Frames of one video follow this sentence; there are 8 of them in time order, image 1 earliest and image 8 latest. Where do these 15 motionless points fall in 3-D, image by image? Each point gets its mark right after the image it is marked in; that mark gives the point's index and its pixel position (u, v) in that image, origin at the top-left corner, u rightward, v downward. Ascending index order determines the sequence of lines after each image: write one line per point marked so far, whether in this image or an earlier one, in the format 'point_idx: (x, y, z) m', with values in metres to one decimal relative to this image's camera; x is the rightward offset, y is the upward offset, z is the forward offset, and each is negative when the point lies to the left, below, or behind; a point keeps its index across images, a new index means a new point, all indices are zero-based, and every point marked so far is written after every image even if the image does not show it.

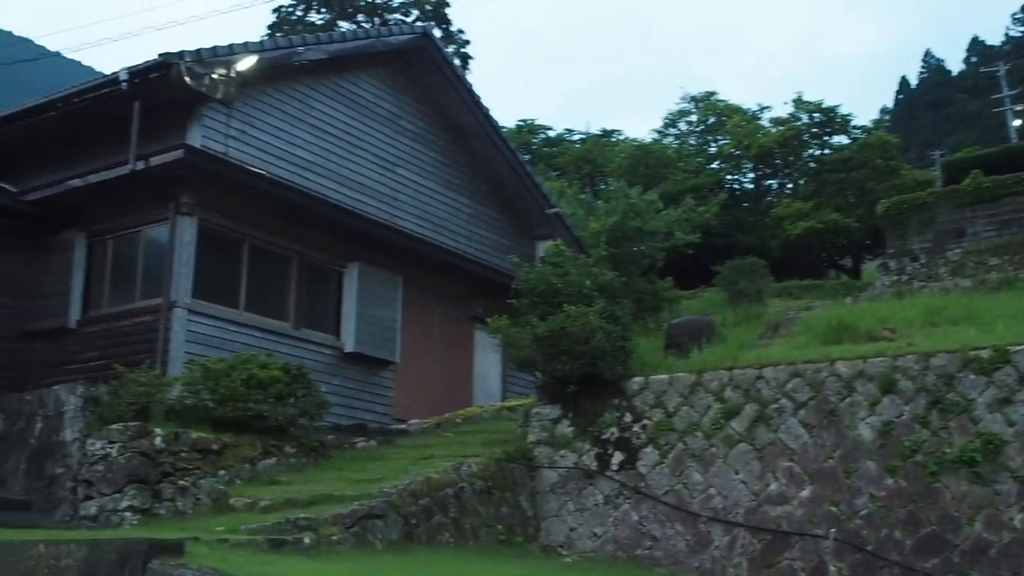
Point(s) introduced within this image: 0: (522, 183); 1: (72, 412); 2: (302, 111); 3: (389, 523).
0: (+0.3, +1.7, +17.5) m
1: (-3.5, -1.0, +8.4) m
2: (-2.7, +2.4, +13.9) m
3: (-0.9, -1.7, +7.6) m
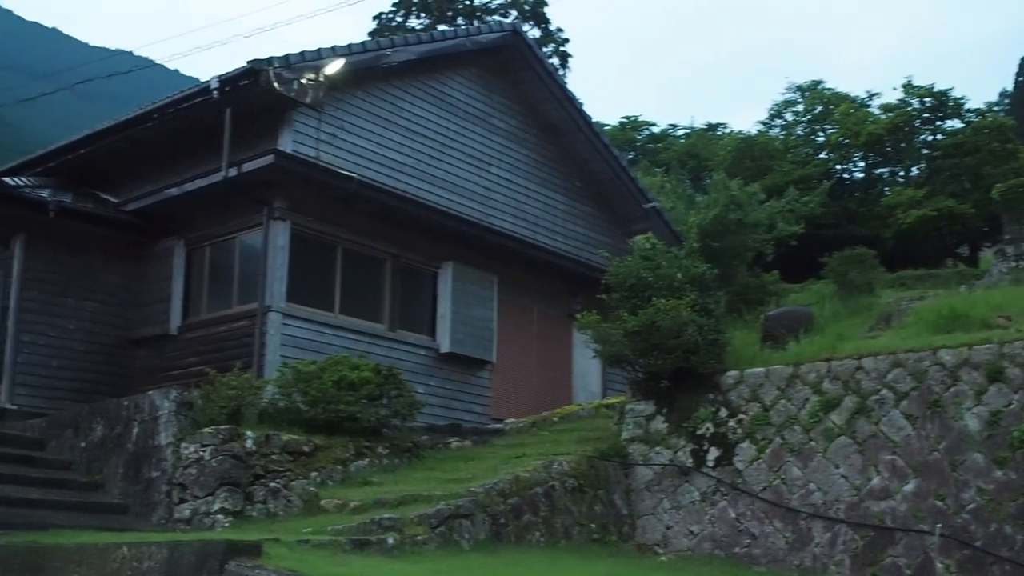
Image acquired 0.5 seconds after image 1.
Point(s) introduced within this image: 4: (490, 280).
0: (+1.8, +1.8, +17.2) m
1: (-2.8, -1.0, +8.5) m
2: (-1.6, +2.3, +13.9) m
3: (-0.3, -1.7, +7.5) m
4: (-0.3, +0.1, +14.7) m
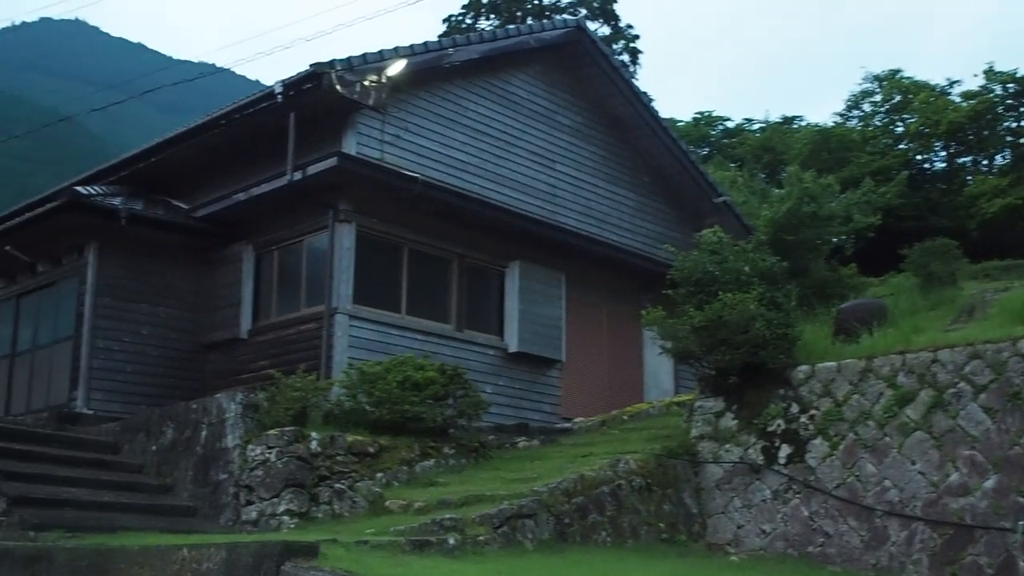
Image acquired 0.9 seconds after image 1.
0: (+2.8, +1.9, +16.9) m
1: (-2.3, -1.1, +8.6) m
2: (-0.7, +2.3, +13.9) m
3: (+0.2, -1.7, +7.3) m
4: (+0.7, +0.1, +14.5) m
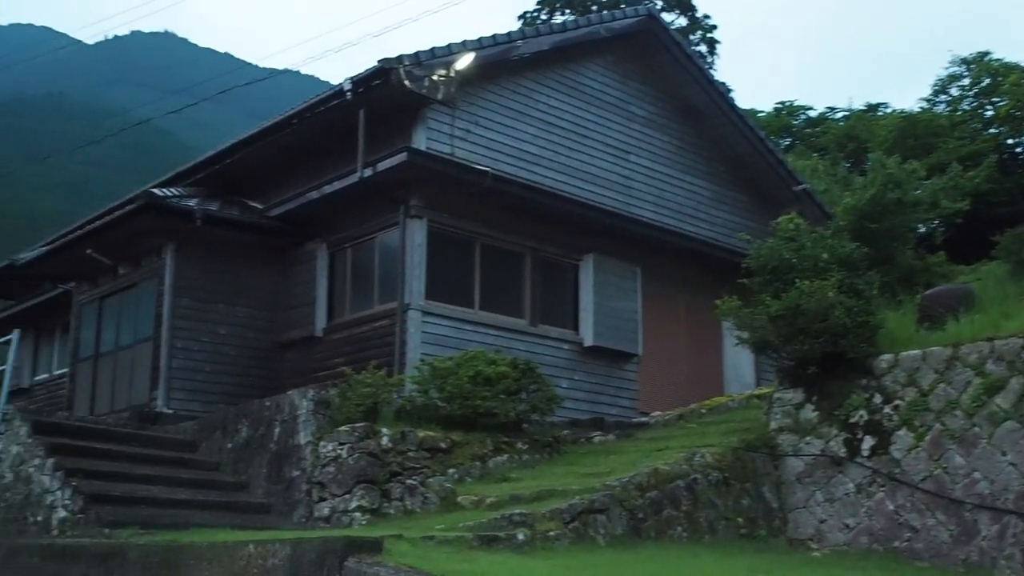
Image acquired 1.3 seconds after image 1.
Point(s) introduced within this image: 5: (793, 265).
0: (+4.0, +2.0, +16.5) m
1: (-1.7, -1.1, +8.6) m
2: (+0.2, +2.4, +13.8) m
3: (+0.7, -1.6, +7.2) m
4: (+1.7, +0.3, +14.3) m
5: (+2.5, +0.2, +9.2) m
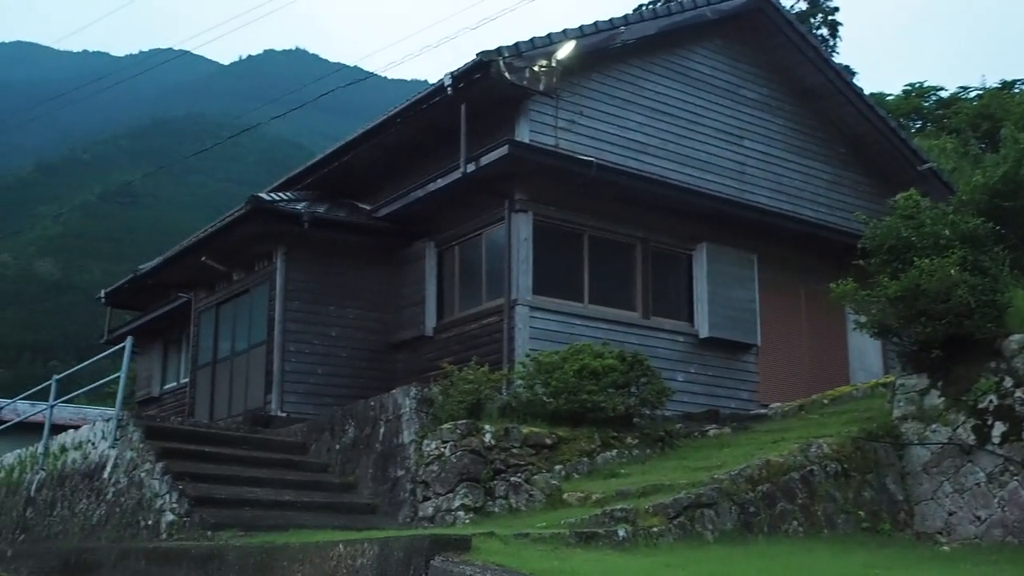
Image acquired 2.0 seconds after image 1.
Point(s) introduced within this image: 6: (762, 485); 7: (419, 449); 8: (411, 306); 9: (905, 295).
0: (+5.6, +2.3, +15.8) m
1: (-0.9, -1.0, +8.6) m
2: (+1.5, +2.5, +13.5) m
3: (+1.4, -1.5, +6.9) m
4: (+3.1, +0.4, +13.8) m
5: (+3.3, +0.4, +8.7) m
6: (+1.7, -1.4, +7.3) m
7: (-0.7, -1.3, +8.4) m
8: (-1.3, -0.2, +13.1) m
9: (+3.0, -0.1, +8.1) m
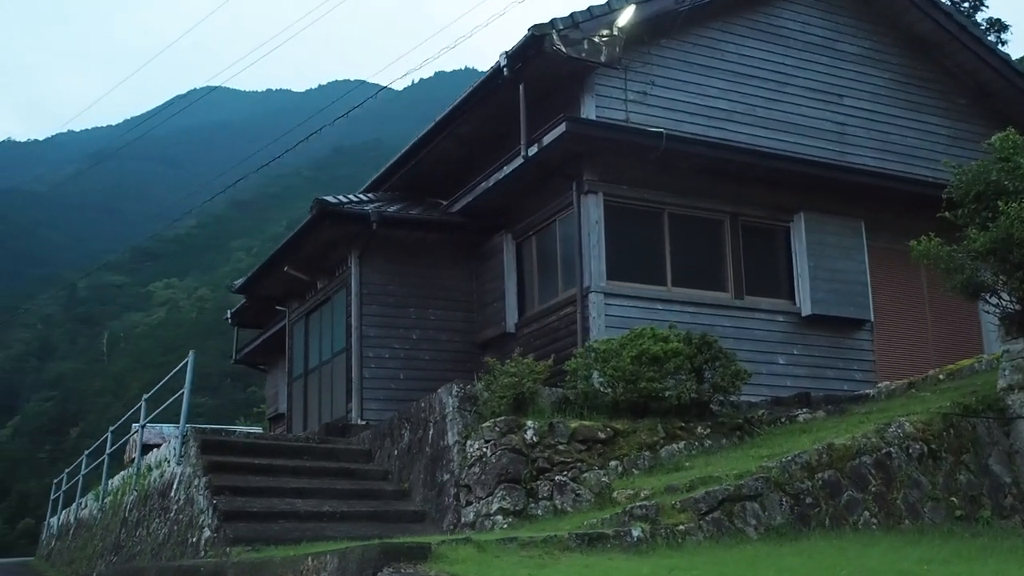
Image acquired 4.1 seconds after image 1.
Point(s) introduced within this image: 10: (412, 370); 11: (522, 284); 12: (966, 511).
0: (+6.8, +2.8, +14.2) m
1: (-0.5, -1.0, +8.1) m
2: (+2.4, +2.7, +12.6) m
3: (+1.5, -1.3, +6.1) m
4: (+4.2, +0.8, +12.7) m
5: (+3.6, +0.7, +7.5) m
6: (+1.9, -1.1, +6.4) m
7: (-0.4, -1.2, +7.9) m
8: (-0.2, -0.2, +12.6) m
9: (+3.2, +0.3, +7.1) m
10: (-1.2, -1.0, +12.3) m
11: (+0.1, 0.0, +12.4) m
12: (+3.0, -1.5, +6.8) m
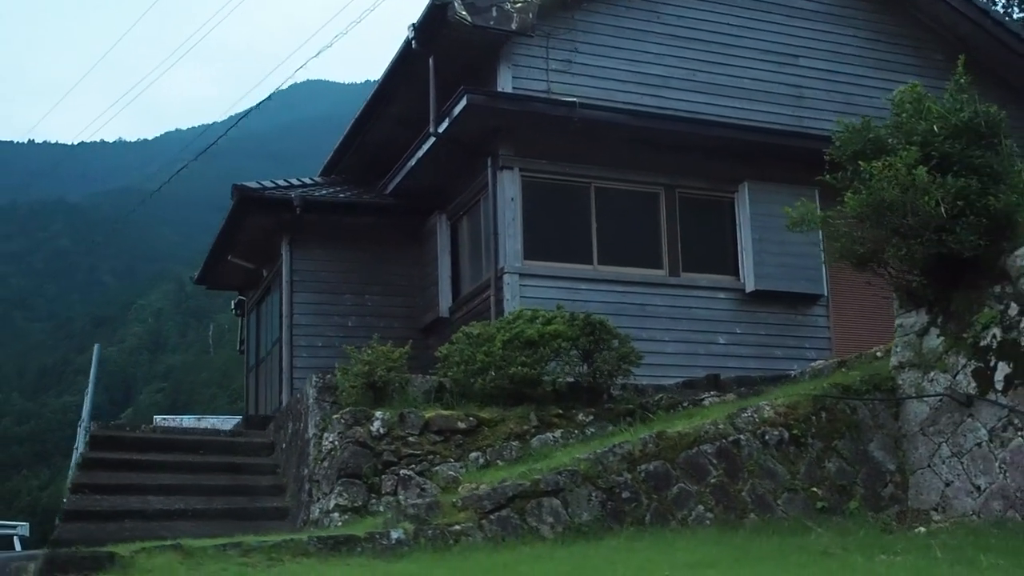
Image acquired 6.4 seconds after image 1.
0: (+6.1, +3.2, +13.2) m
1: (-1.5, -0.9, +7.7) m
2: (+1.6, +3.0, +11.9) m
3: (+0.4, -1.1, +5.5) m
4: (+3.4, +1.1, +11.9) m
5: (+2.5, +0.9, +6.8) m
6: (+0.8, -1.0, +5.8) m
7: (-1.4, -1.1, +7.4) m
8: (-1.0, 0.0, +12.1) m
9: (+2.1, +0.5, +6.4) m
10: (-1.9, -0.8, +12.0) m
11: (-0.6, +0.2, +11.9) m
12: (+1.9, -1.3, +6.2) m
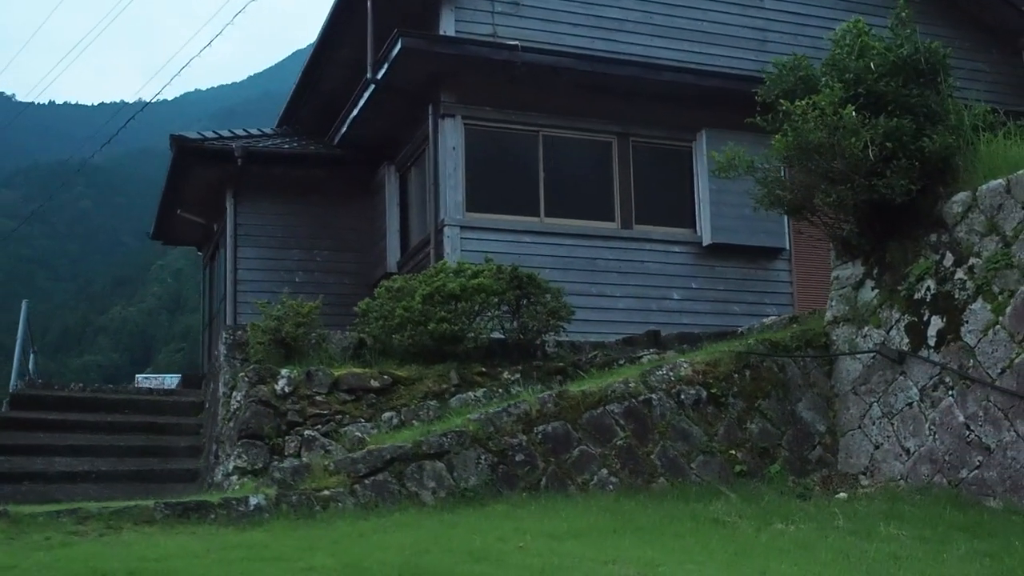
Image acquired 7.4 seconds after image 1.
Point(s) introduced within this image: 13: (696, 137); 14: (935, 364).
0: (+5.6, +3.8, +12.6) m
1: (-2.0, -0.5, +7.3) m
2: (+1.0, +3.5, +11.4) m
3: (-0.2, -0.9, +5.2) m
4: (+2.9, +1.6, +11.4) m
5: (+1.9, +1.3, +6.4) m
6: (+0.2, -0.7, +5.5) m
7: (-1.9, -0.8, +7.1) m
8: (-1.5, +0.5, +11.7) m
9: (+1.6, +0.8, +5.9) m
10: (-2.4, -0.3, +11.6) m
11: (-1.2, +0.7, +11.5) m
12: (+1.3, -1.0, +5.8) m
13: (+2.0, +1.6, +11.1) m
14: (+2.1, -0.4, +5.4) m
